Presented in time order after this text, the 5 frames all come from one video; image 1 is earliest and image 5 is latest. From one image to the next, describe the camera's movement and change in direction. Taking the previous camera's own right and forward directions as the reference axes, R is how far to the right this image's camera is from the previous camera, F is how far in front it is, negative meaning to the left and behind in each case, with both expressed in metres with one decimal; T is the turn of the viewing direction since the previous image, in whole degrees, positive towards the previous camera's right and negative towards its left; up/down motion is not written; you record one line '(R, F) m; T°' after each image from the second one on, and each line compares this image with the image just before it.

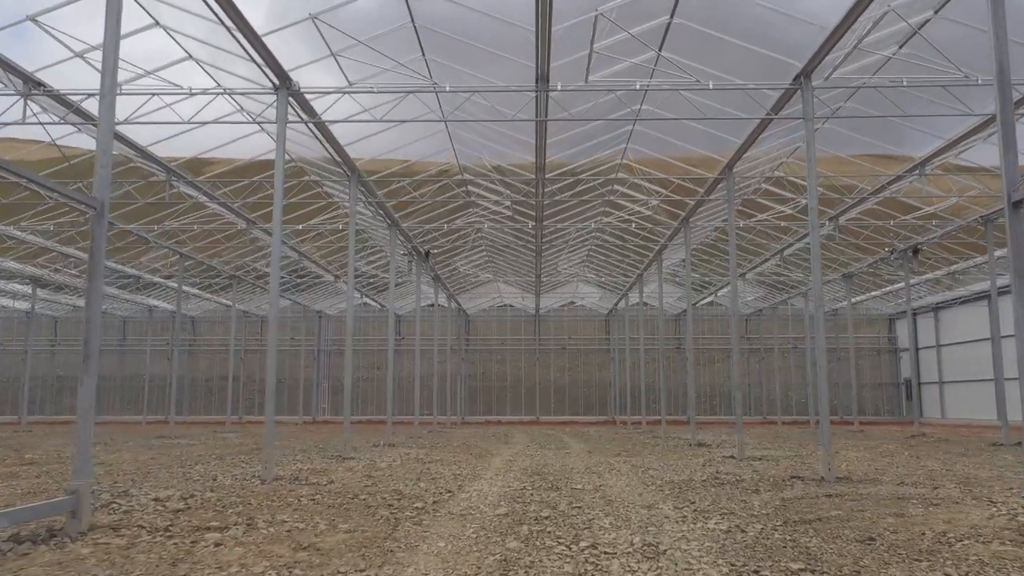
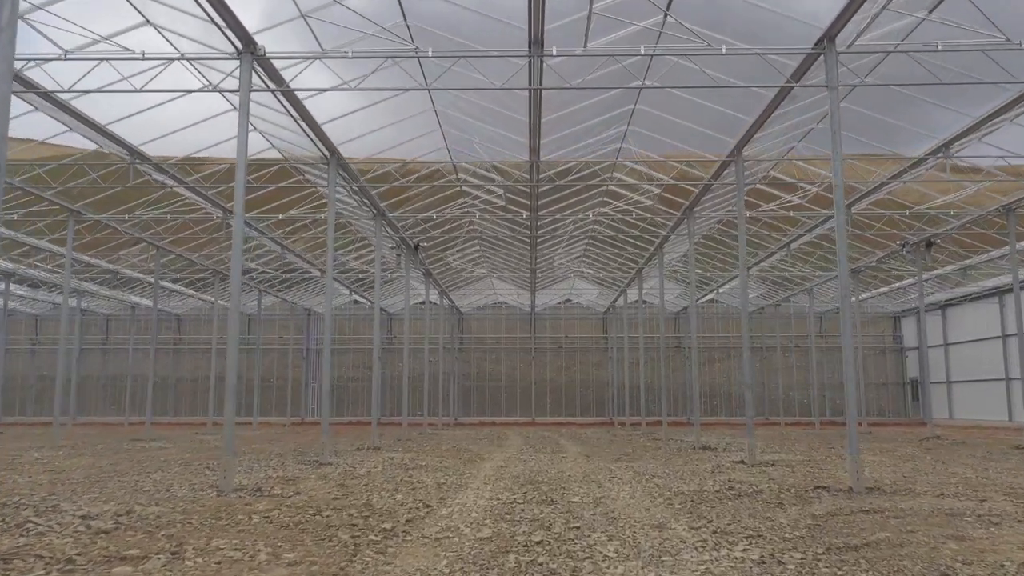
(+0.1, +1.4) m; 0°
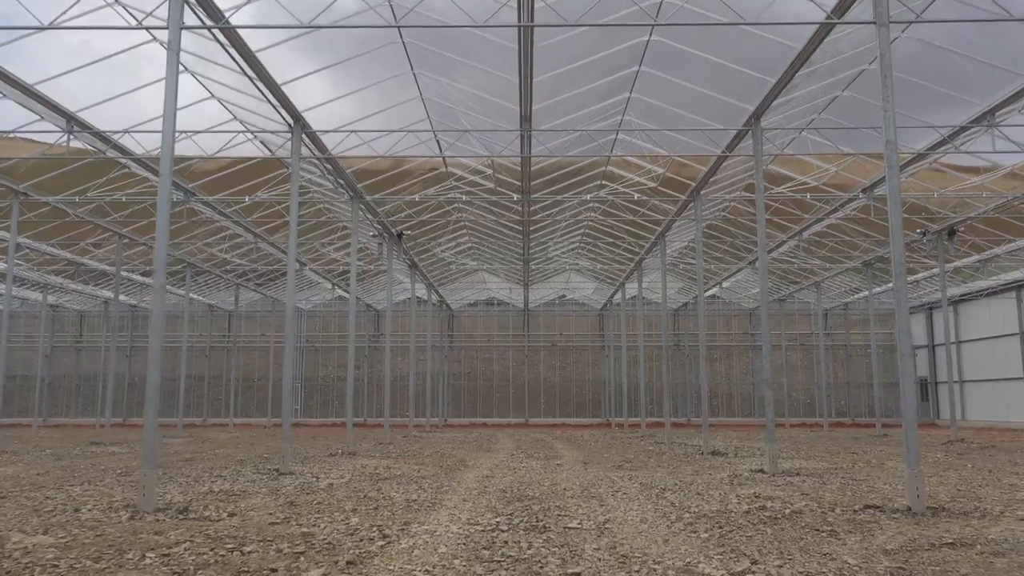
(+0.1, +2.1) m; 0°
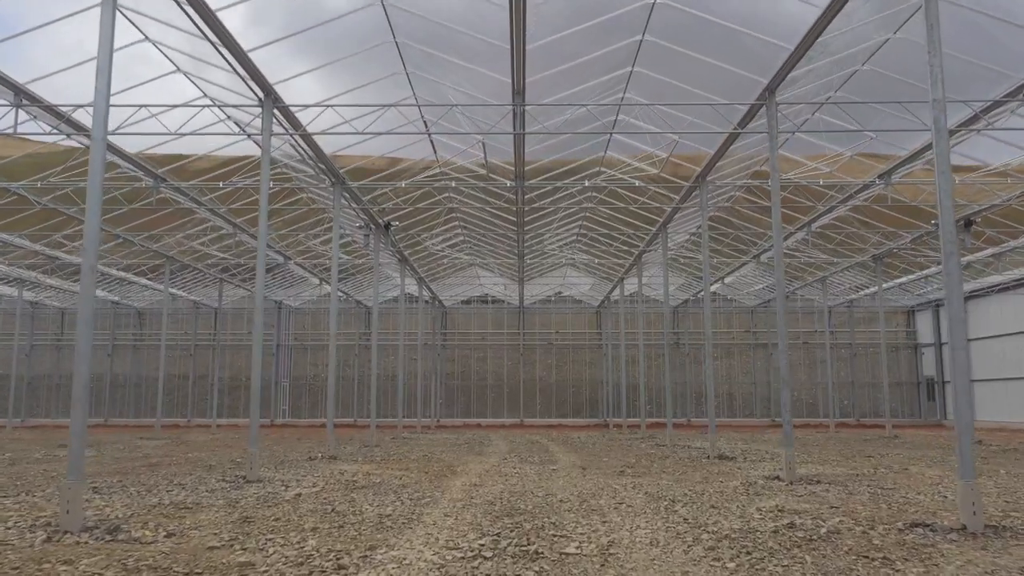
(+0.1, +1.3) m; 0°
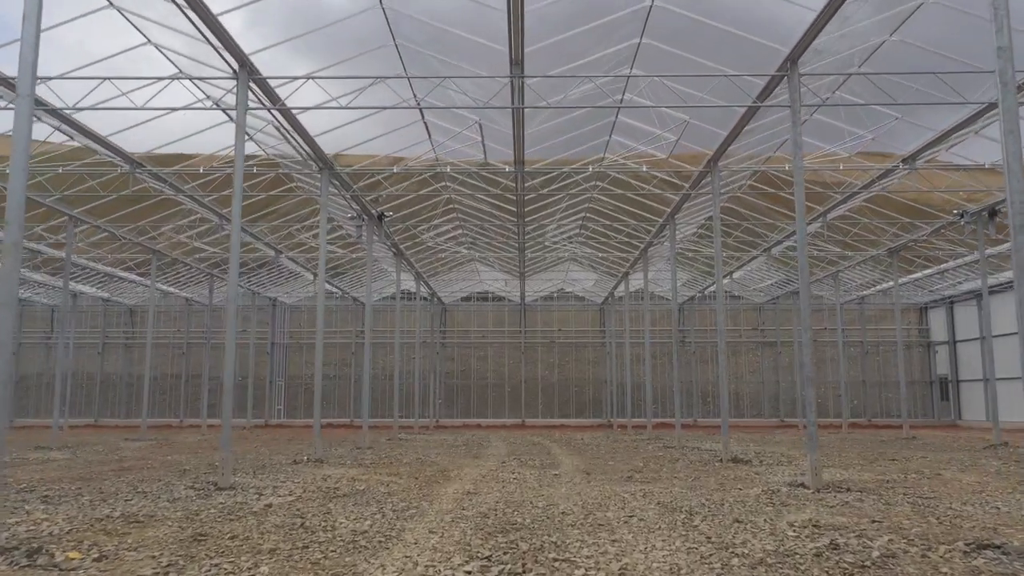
(+0.1, +1.2) m; 0°
